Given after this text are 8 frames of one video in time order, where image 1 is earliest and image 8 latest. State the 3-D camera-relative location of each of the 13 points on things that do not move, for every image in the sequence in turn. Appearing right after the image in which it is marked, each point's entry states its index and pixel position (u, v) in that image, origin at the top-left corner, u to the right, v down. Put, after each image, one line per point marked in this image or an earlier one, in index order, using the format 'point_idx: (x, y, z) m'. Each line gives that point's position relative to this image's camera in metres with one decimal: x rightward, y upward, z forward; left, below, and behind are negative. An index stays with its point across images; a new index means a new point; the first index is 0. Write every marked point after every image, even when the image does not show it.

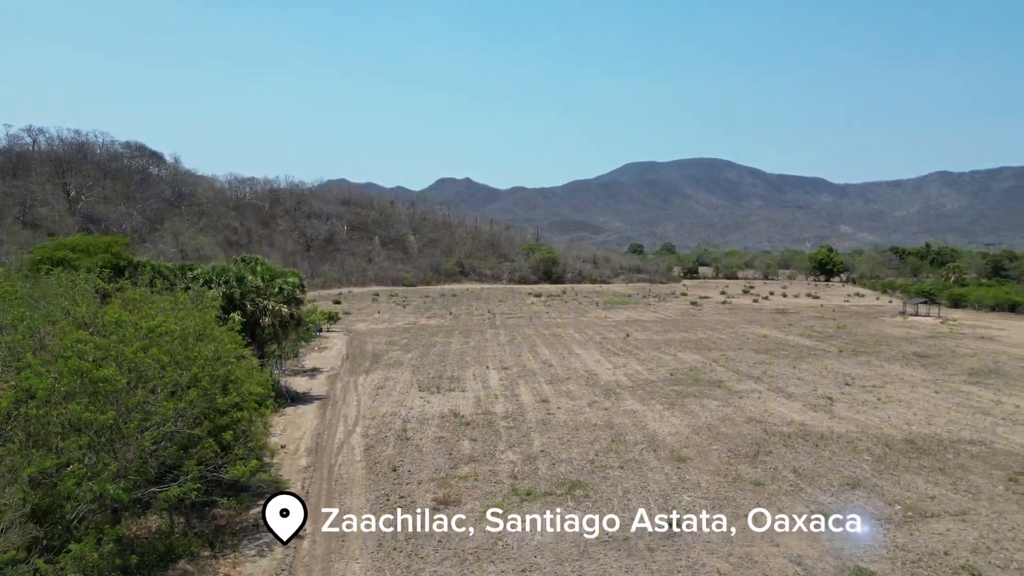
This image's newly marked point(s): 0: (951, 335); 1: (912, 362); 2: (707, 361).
0: (+12.6, -1.7, +18.9) m
1: (+10.1, -2.0, +16.5) m
2: (+5.8, -2.2, +19.4) m
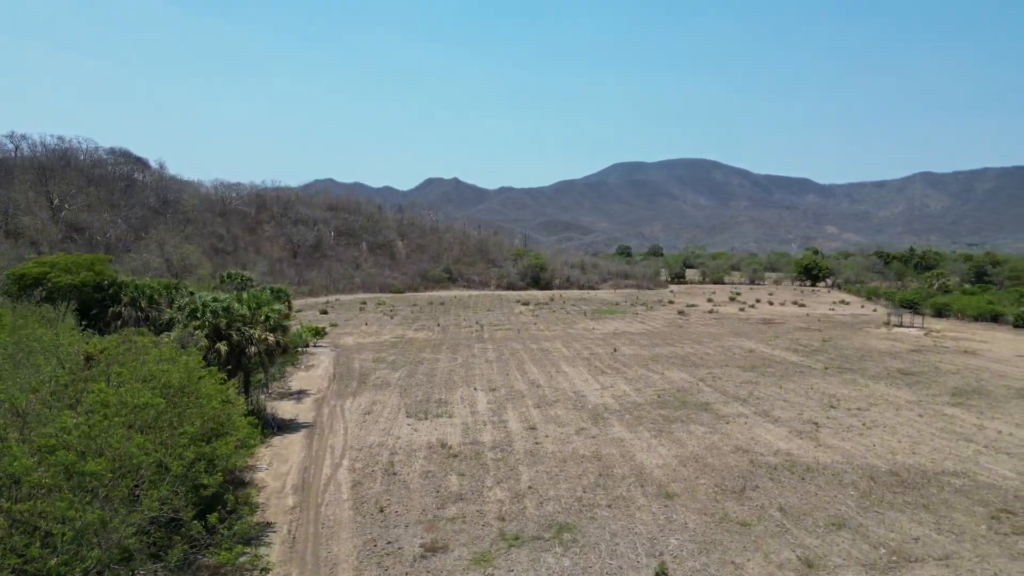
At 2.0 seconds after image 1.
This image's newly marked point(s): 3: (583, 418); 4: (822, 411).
0: (+12.2, -2.1, +19.0) m
1: (+9.7, -2.5, +16.5) m
2: (+5.4, -2.8, +19.4) m
3: (+2.0, -3.6, +17.8) m
4: (+7.3, -2.9, +15.4) m
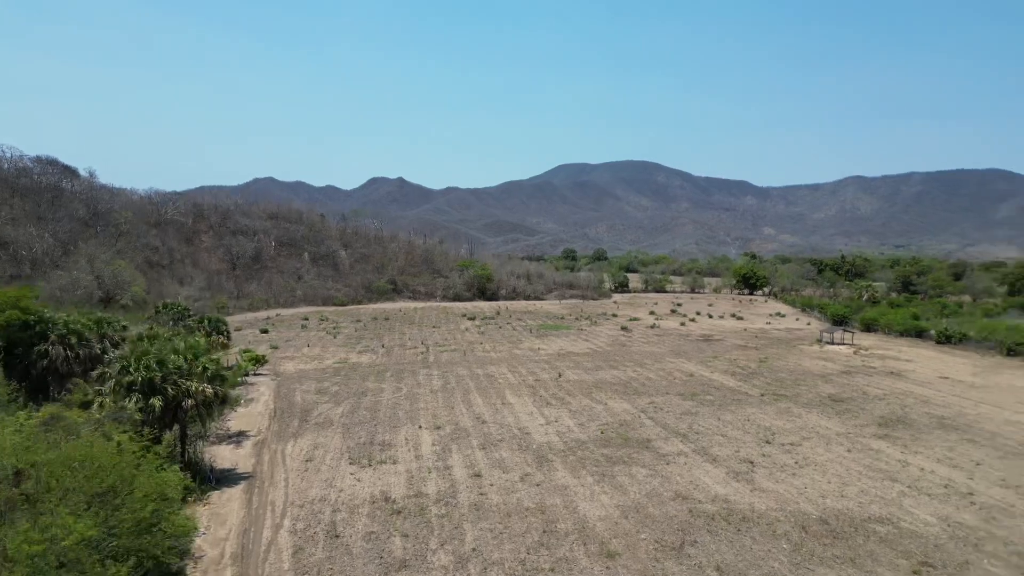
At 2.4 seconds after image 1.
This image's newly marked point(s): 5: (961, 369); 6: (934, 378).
0: (+10.5, -2.7, +19.7) m
1: (+8.2, -3.2, +17.0) m
2: (+3.7, -3.7, +19.6) m
3: (+0.4, -4.7, +17.7) m
4: (+5.9, -3.8, +15.8) m
5: (+13.3, -2.7, +19.5) m
6: (+11.8, -2.8, +18.4) m
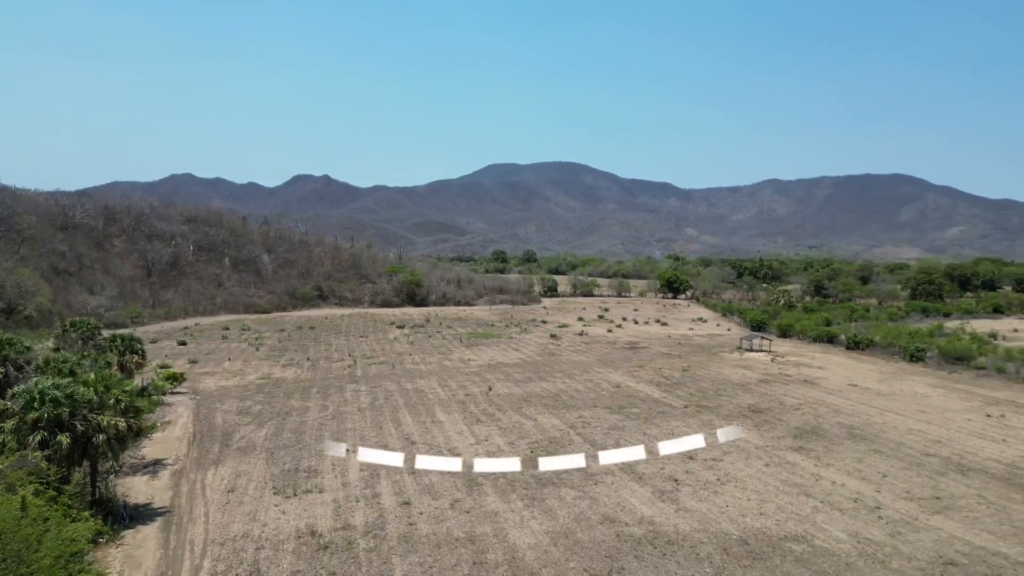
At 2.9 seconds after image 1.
0: (+8.3, -3.0, +20.4) m
1: (+6.3, -3.6, +17.6) m
2: (+1.6, -4.2, +19.7) m
3: (-1.5, -5.4, +17.5) m
4: (+4.2, -4.3, +16.1) m
5: (+11.1, -2.9, +20.5) m
6: (+9.7, -3.1, +19.3) m
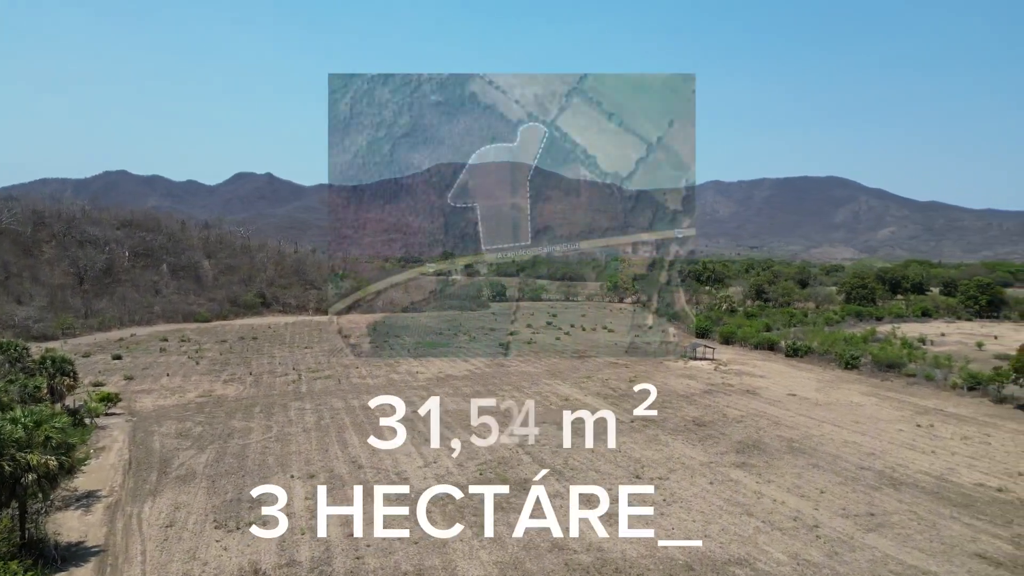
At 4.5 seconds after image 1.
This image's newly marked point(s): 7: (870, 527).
0: (+6.7, -3.3, +20.8) m
1: (+4.9, -4.1, +17.8) m
2: (+0.1, -4.7, +19.6) m
3: (-2.8, -6.0, +17.2) m
4: (+2.9, -4.8, +16.2) m
5: (+9.4, -3.2, +21.1) m
6: (+8.2, -3.4, +19.8) m
7: (+6.9, -4.6, +12.6) m
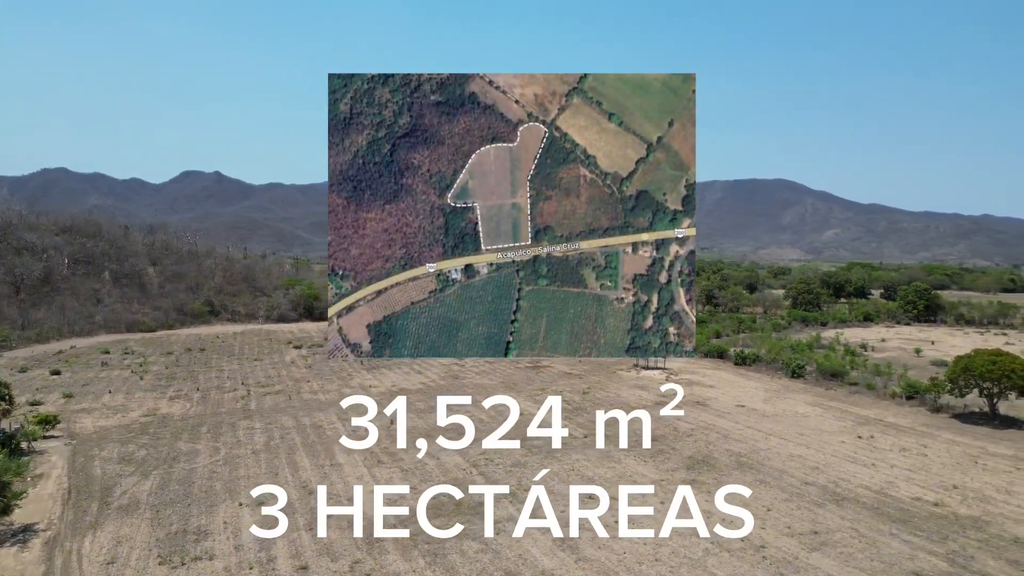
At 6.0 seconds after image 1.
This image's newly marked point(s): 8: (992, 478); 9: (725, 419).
0: (+5.2, -3.6, +20.9) m
1: (+3.6, -4.5, +17.9) m
2: (-1.3, -5.3, +19.4) m
3: (-4.0, -6.7, +16.9) m
4: (+1.7, -5.4, +16.2) m
5: (+7.9, -3.4, +21.4) m
6: (+6.7, -3.7, +20.0) m
7: (+5.9, -5.0, +12.8) m
8: (+10.7, -4.3, +14.5) m
9: (+6.4, -3.9, +19.5) m
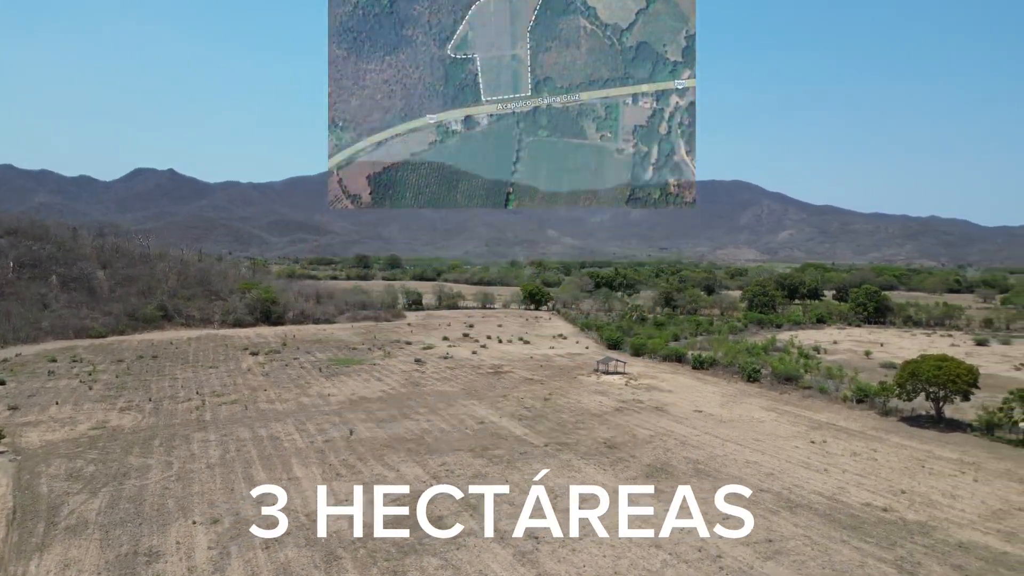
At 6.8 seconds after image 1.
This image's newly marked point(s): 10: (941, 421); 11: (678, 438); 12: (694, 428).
0: (+3.9, -3.8, +21.1) m
1: (+2.5, -4.8, +17.9) m
2: (-2.4, -5.6, +19.2) m
3: (-5.0, -7.0, +16.6) m
4: (+0.7, -5.6, +16.1) m
5: (+6.6, -3.6, +21.6) m
6: (+5.5, -3.8, +20.2) m
7: (+5.1, -5.3, +13.0) m
8: (+9.7, -4.4, +14.9) m
9: (+5.2, -4.1, +19.7) m
10: (+12.3, -3.8, +18.7) m
11: (+4.7, -4.2, +18.6) m
12: (+5.3, -4.1, +19.1) m
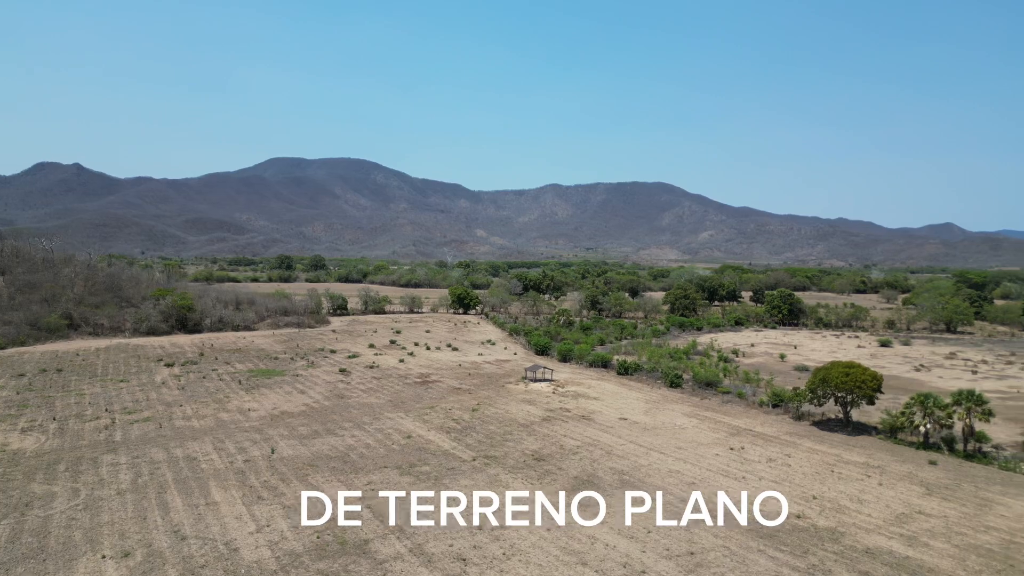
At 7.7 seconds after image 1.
0: (+1.6, -4.1, +21.1) m
1: (+0.5, -5.1, +17.9) m
2: (-4.5, -6.0, +18.7) m
3: (-6.7, -7.6, +15.9) m
4: (-1.0, -6.1, +16.0) m
5: (+4.2, -3.8, +22.0) m
6: (+3.3, -4.1, +20.5) m
7: (+3.6, -5.7, +13.3) m
8: (+8.0, -4.7, +15.7) m
9: (+3.0, -4.3, +19.9) m
10: (+10.1, -3.9, +19.6) m
11: (+2.7, -4.5, +18.8) m
12: (+3.2, -4.3, +19.4) m
